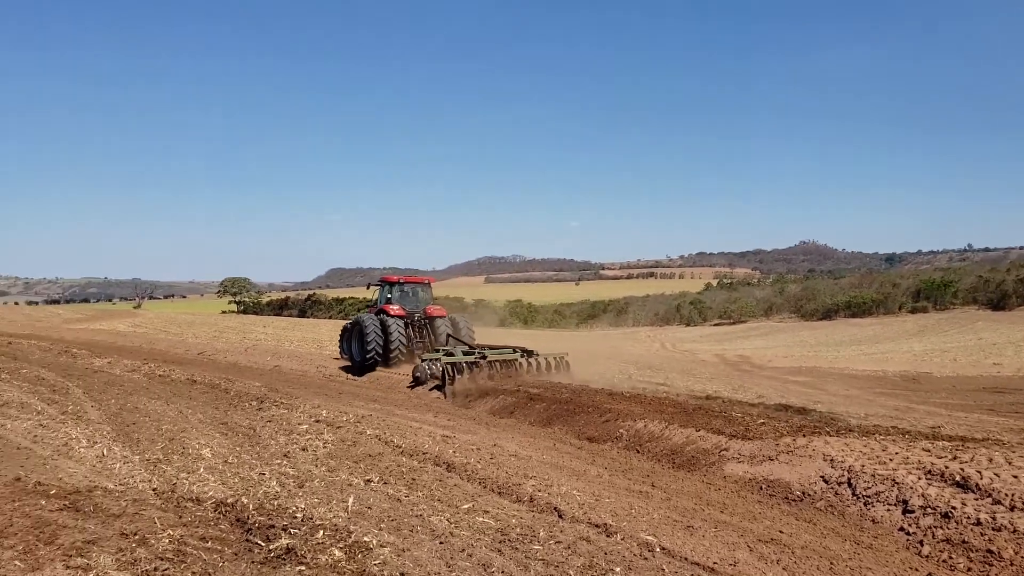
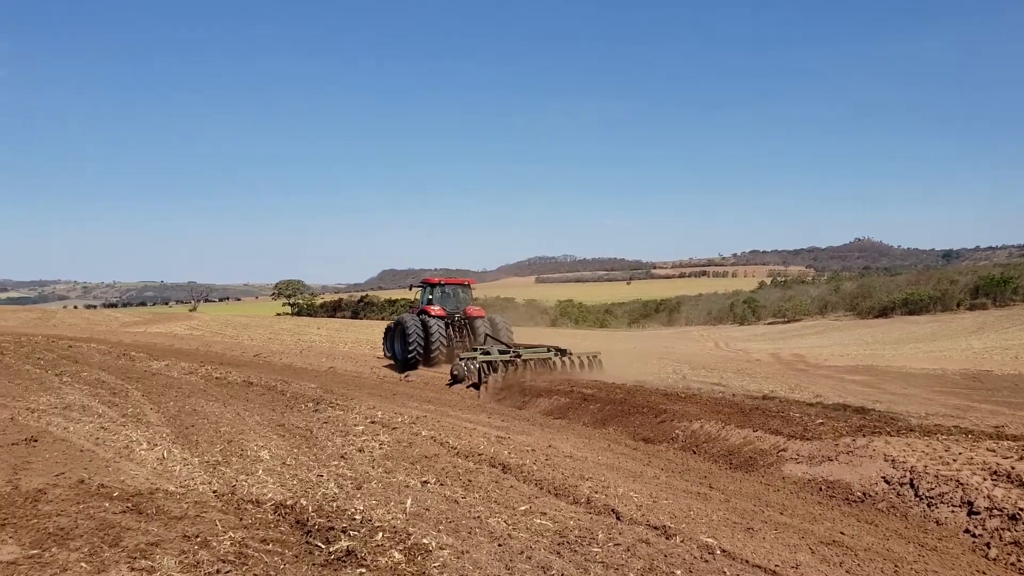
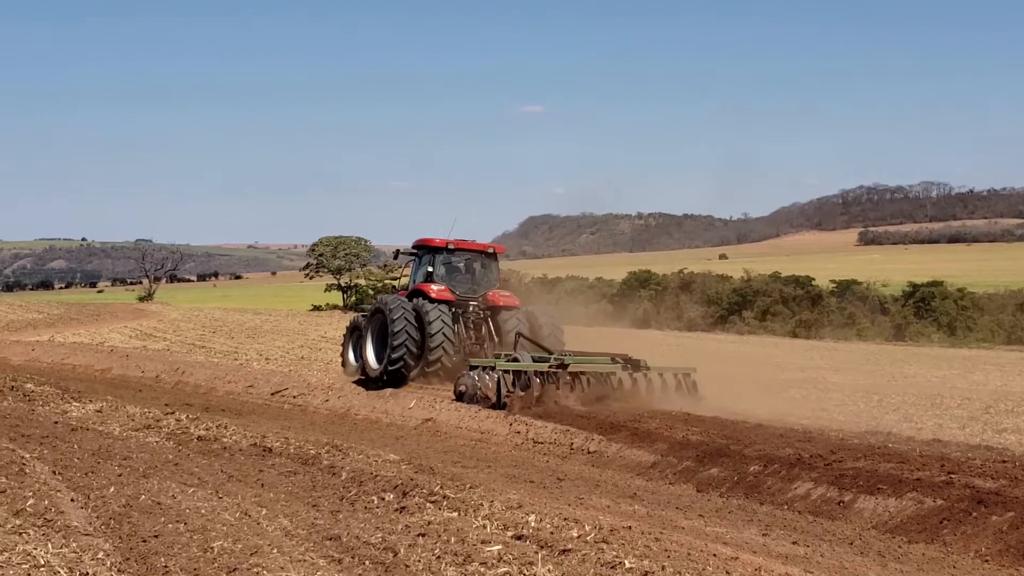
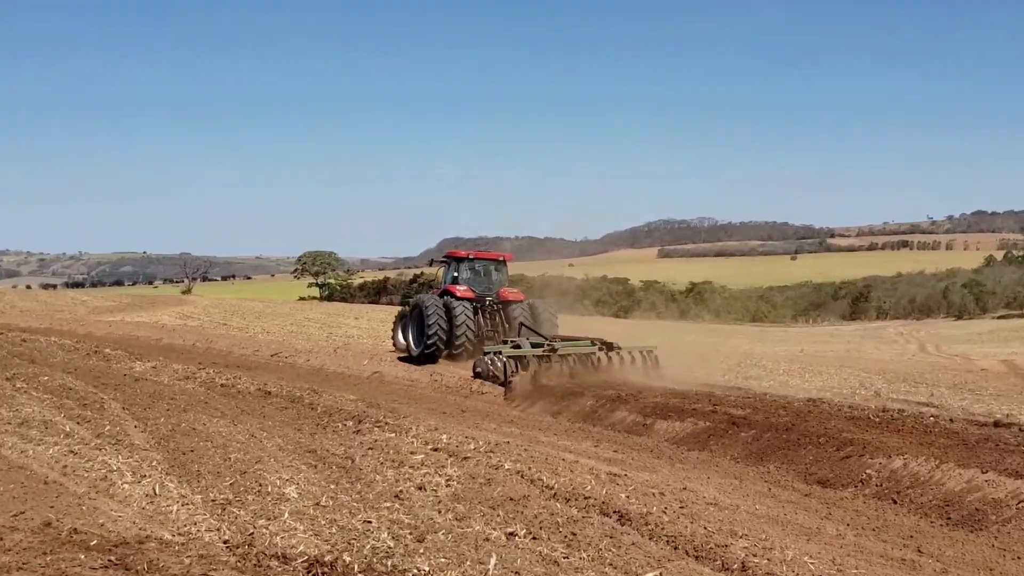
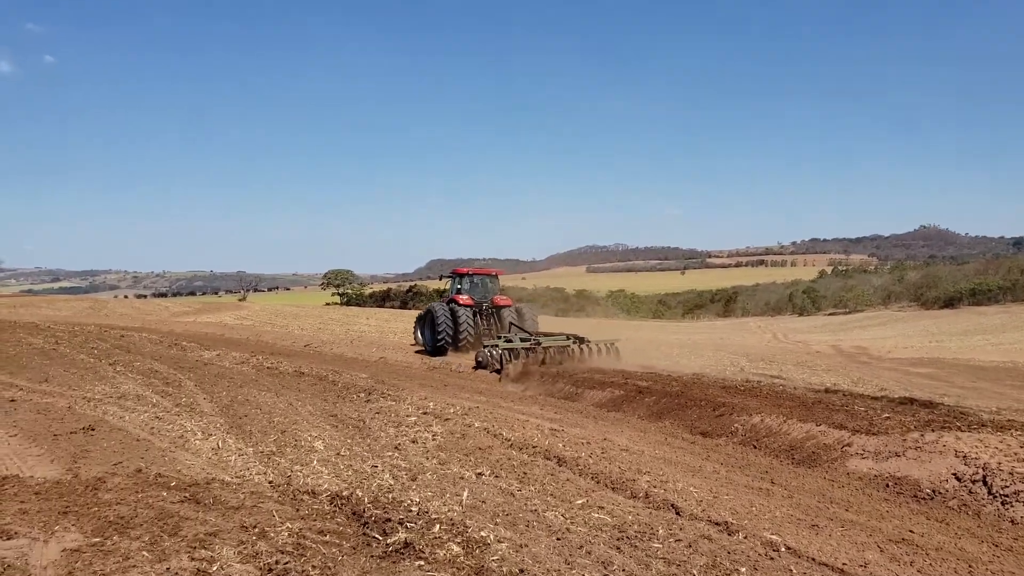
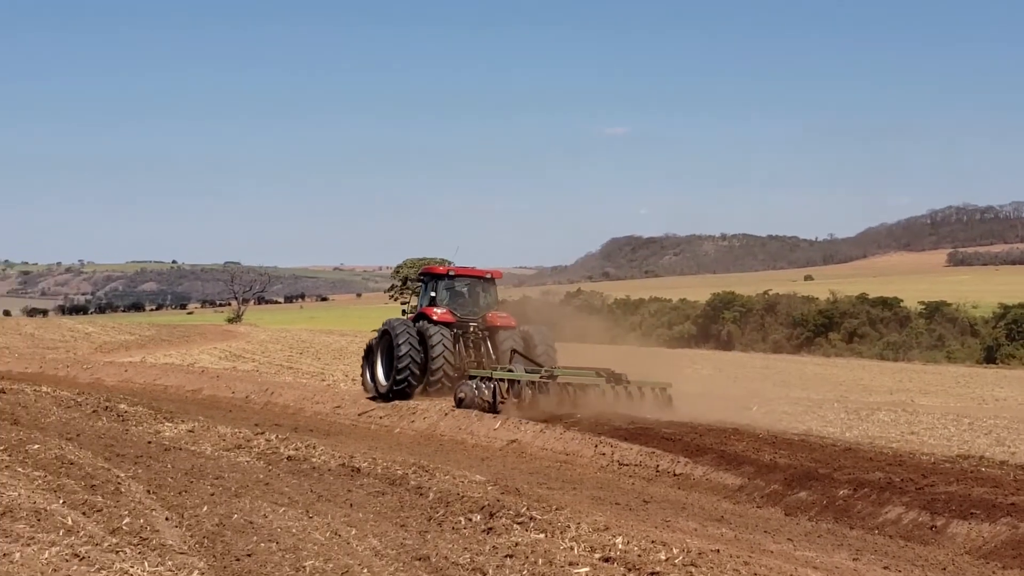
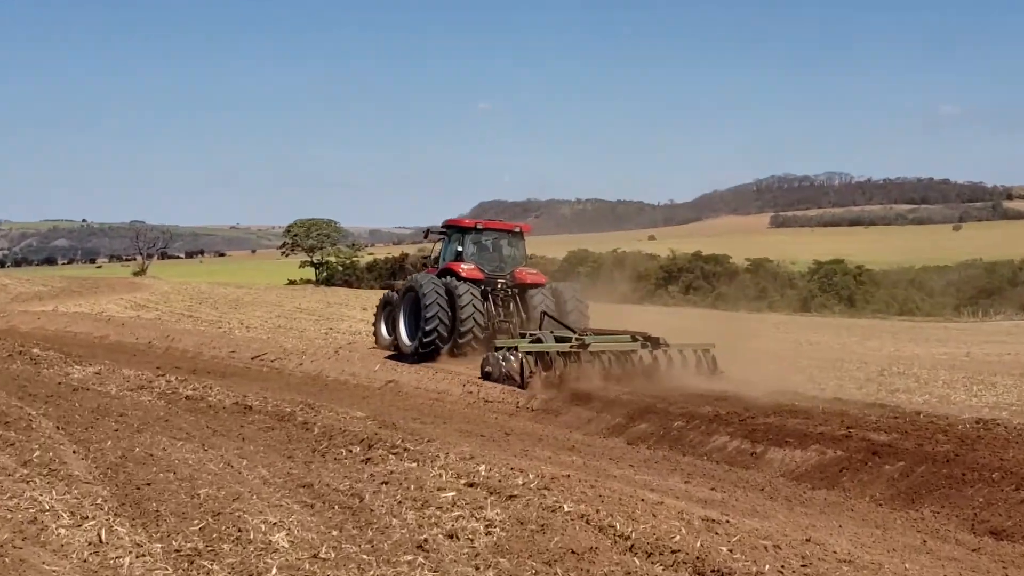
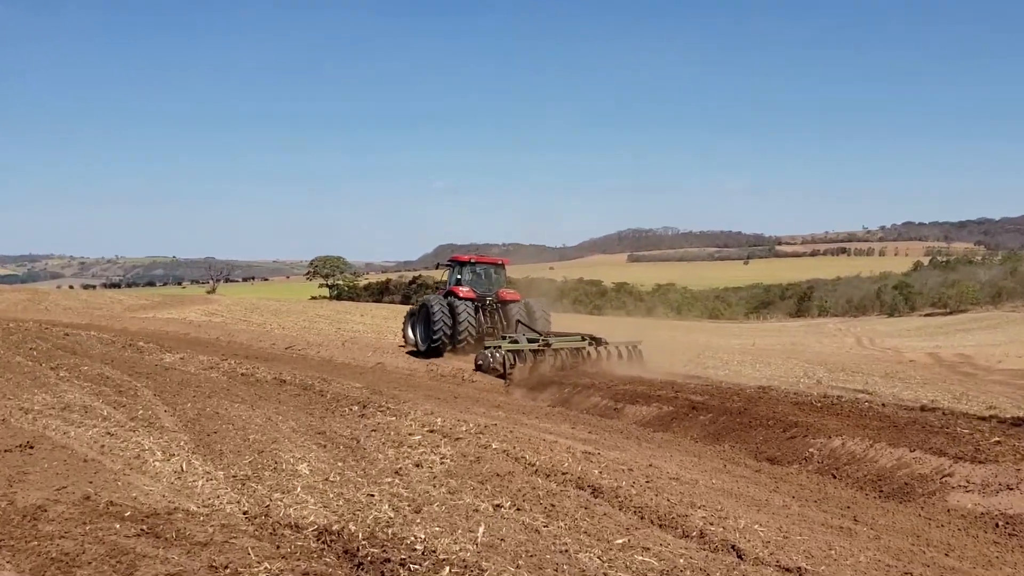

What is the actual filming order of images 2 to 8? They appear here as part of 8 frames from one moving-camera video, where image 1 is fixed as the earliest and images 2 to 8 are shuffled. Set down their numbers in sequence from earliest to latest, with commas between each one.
2, 5, 8, 4, 7, 3, 6
